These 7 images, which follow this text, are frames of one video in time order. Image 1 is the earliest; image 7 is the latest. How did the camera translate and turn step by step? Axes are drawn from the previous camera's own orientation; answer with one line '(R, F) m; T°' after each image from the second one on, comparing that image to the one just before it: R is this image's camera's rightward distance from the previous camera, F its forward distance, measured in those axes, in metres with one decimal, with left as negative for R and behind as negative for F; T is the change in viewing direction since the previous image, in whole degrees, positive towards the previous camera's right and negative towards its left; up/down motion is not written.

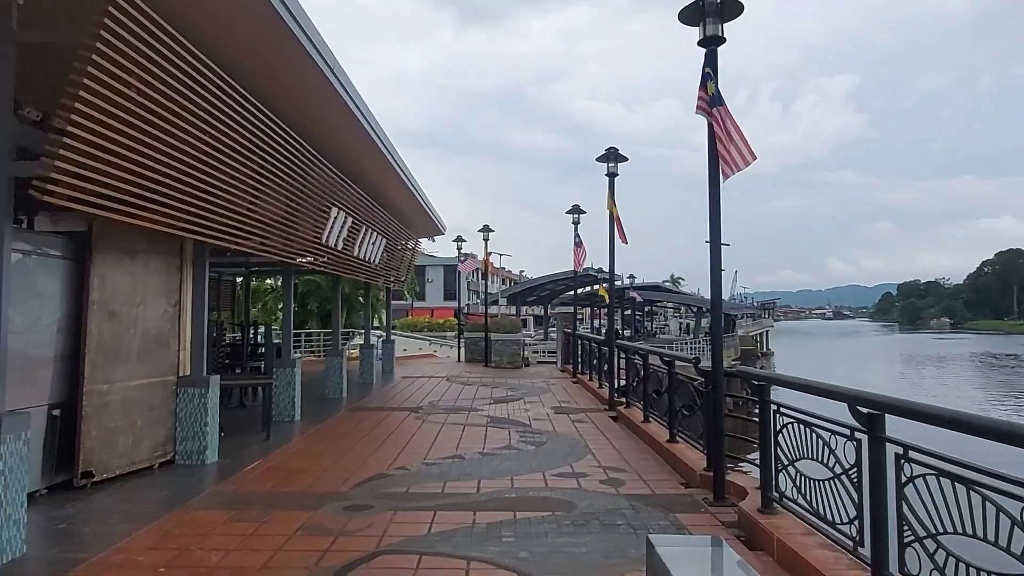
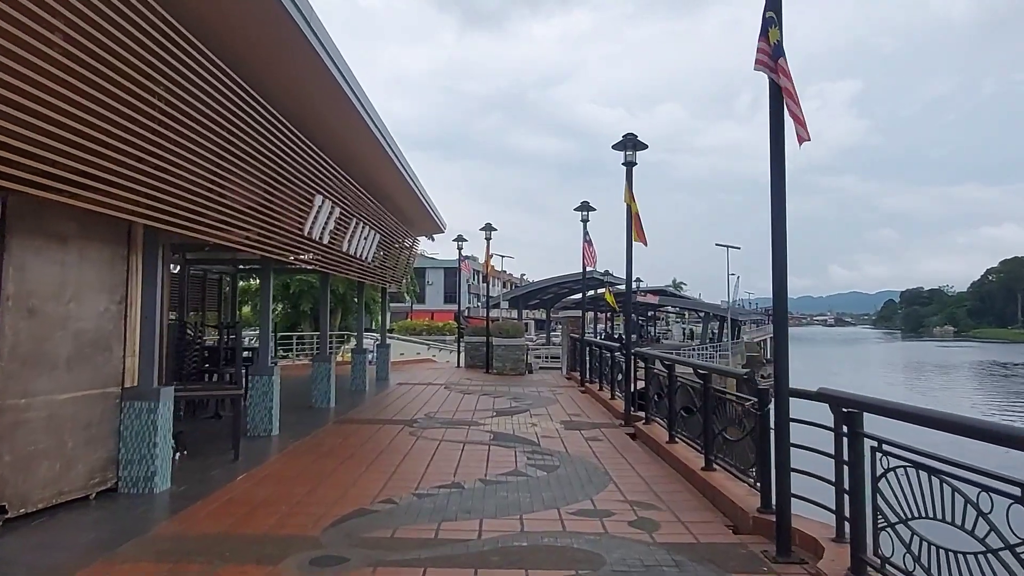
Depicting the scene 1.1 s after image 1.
(-0.1, +1.0) m; 0°
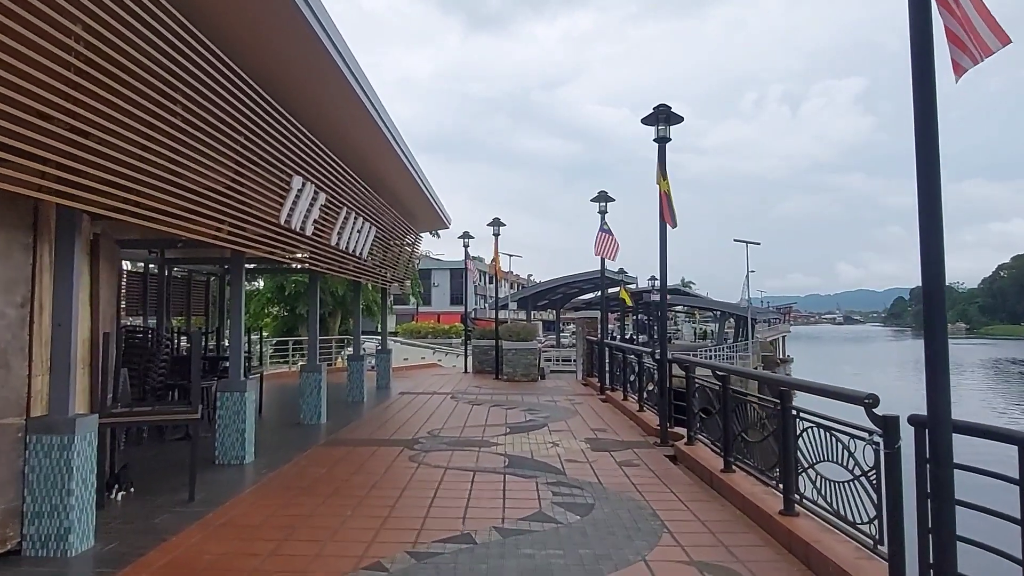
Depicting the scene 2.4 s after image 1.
(-0.1, +1.2) m; -1°
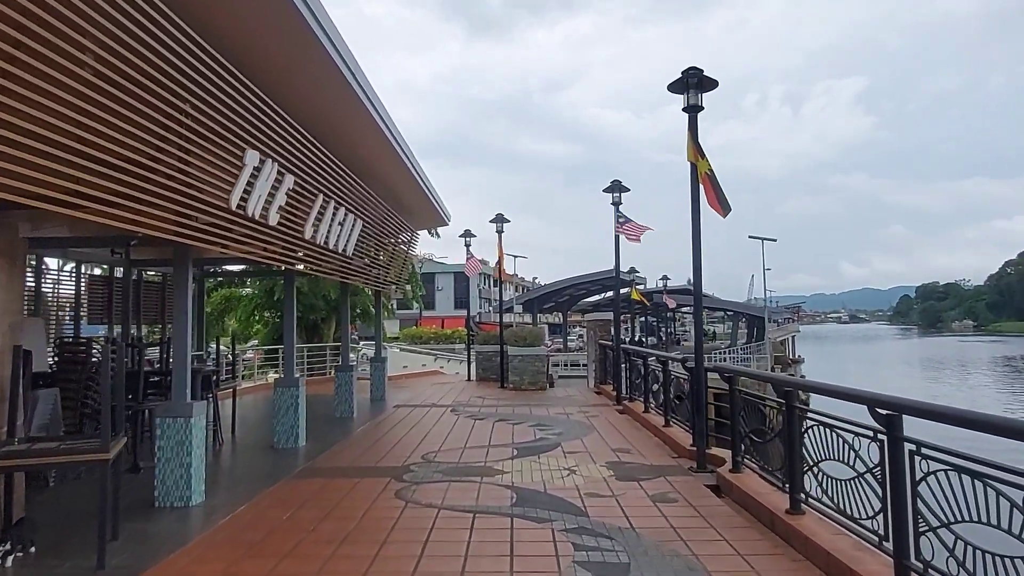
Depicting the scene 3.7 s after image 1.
(0.0, +1.2) m; 0°
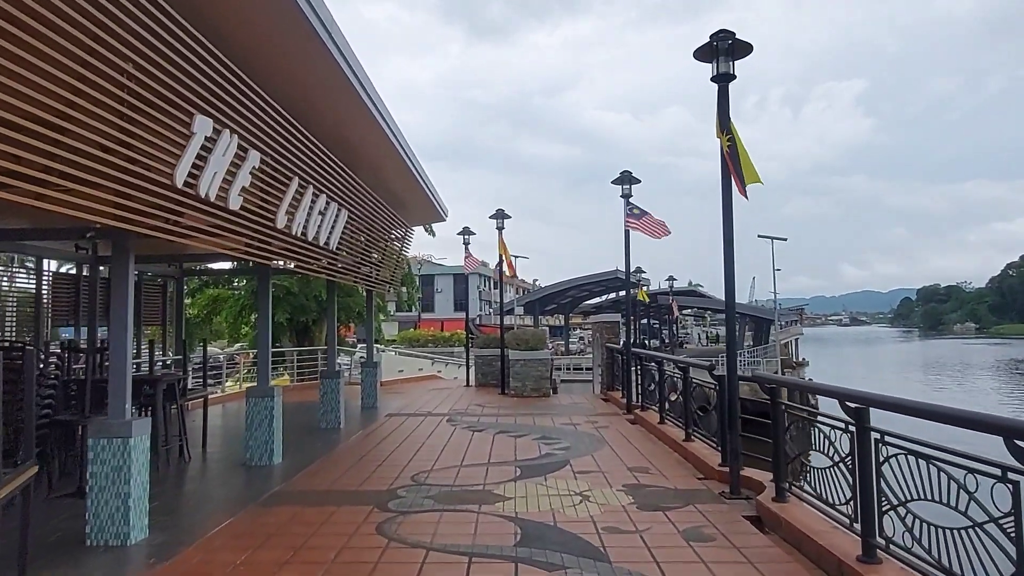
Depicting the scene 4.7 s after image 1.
(0.0, +0.9) m; 0°
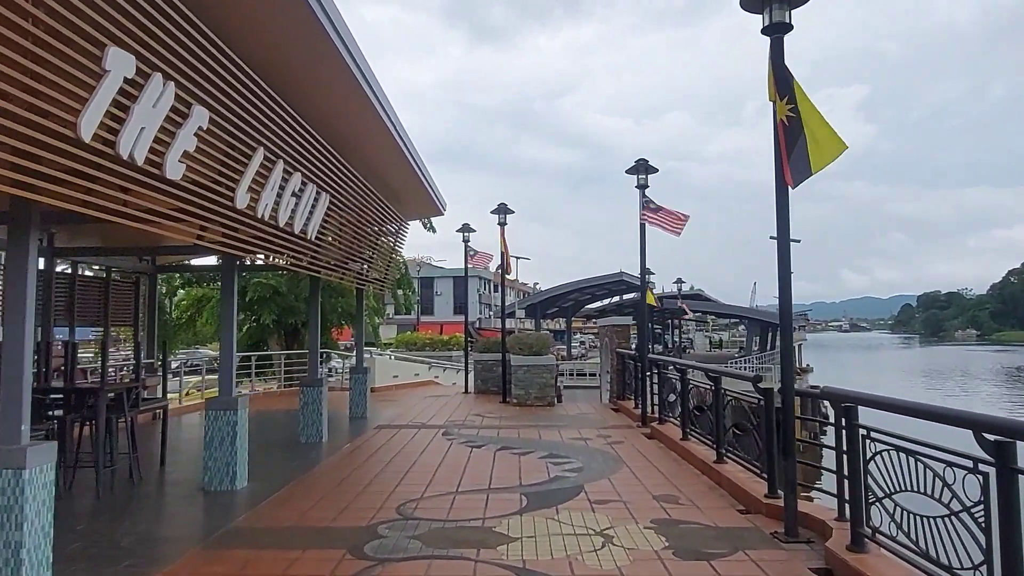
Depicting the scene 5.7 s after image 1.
(-0.1, +1.0) m; 0°
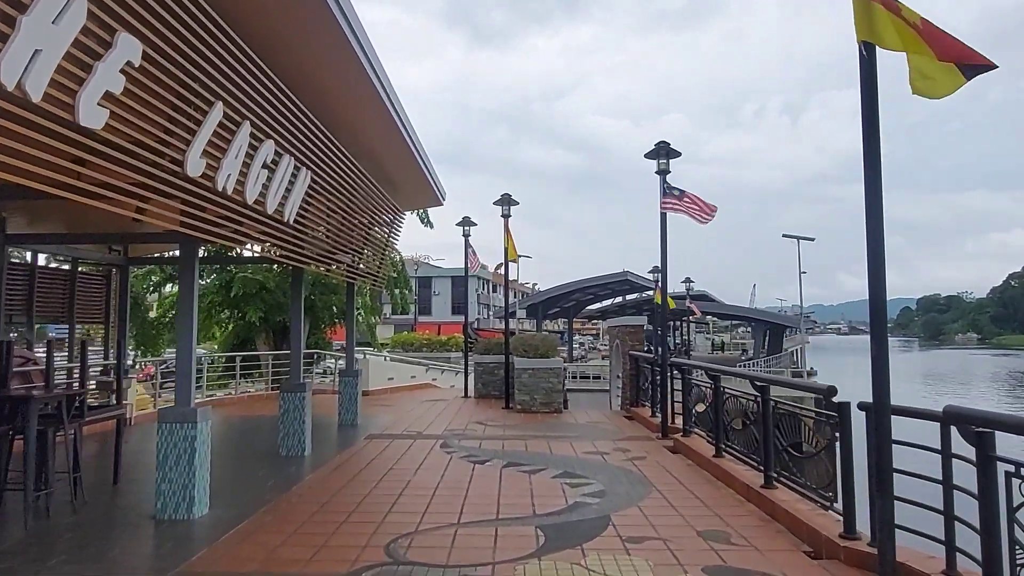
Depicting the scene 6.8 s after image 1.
(-0.1, +1.0) m; 0°
